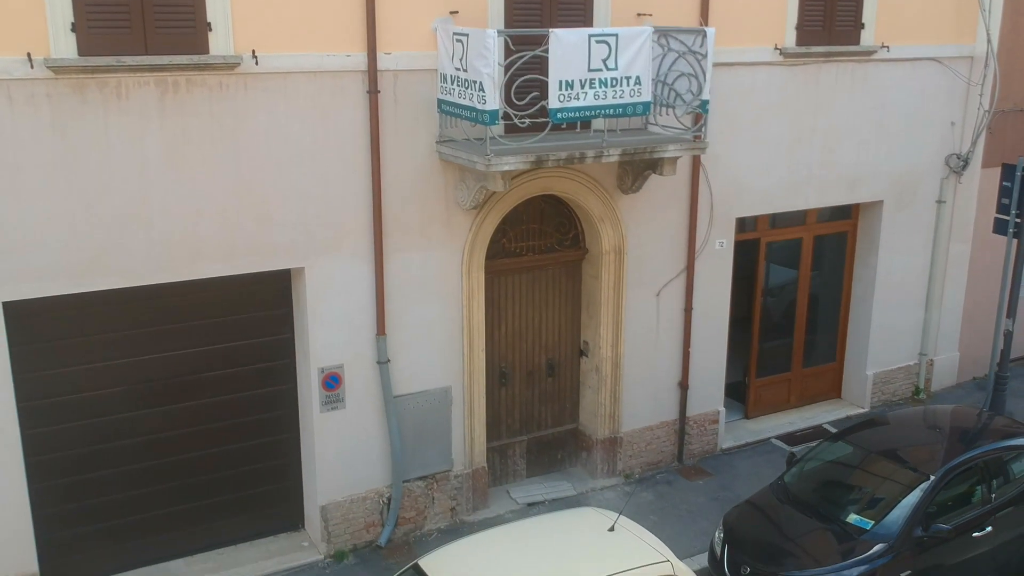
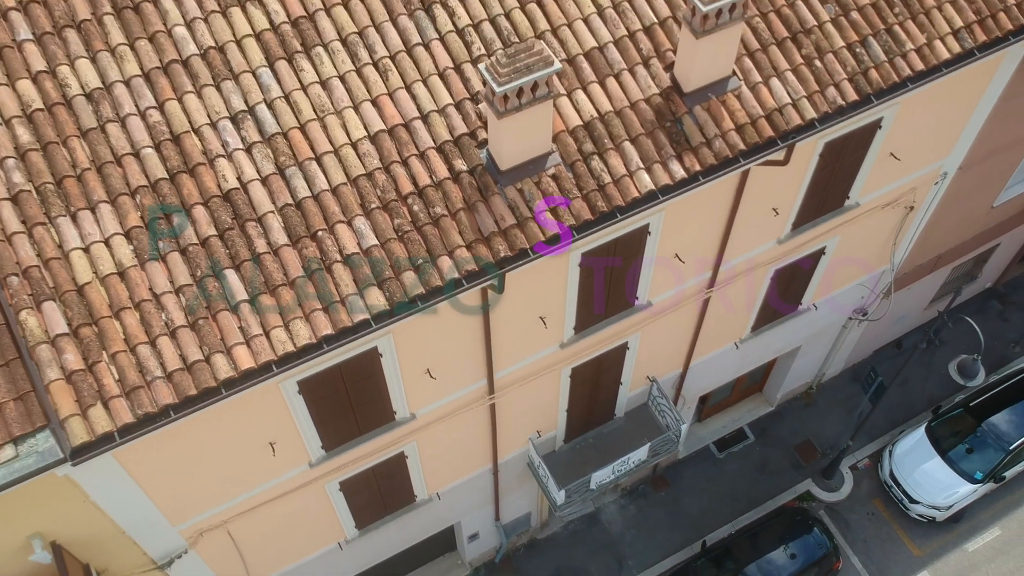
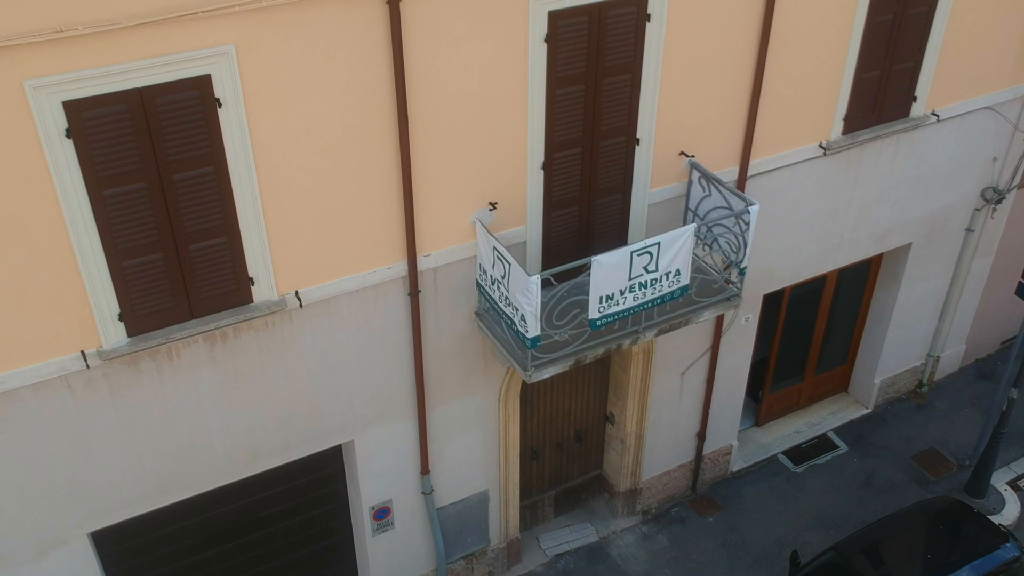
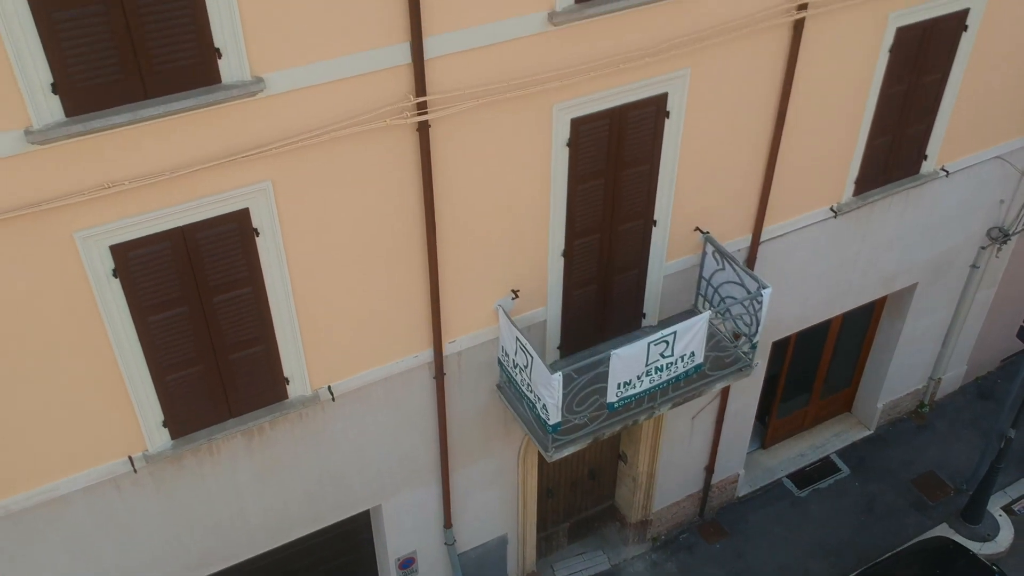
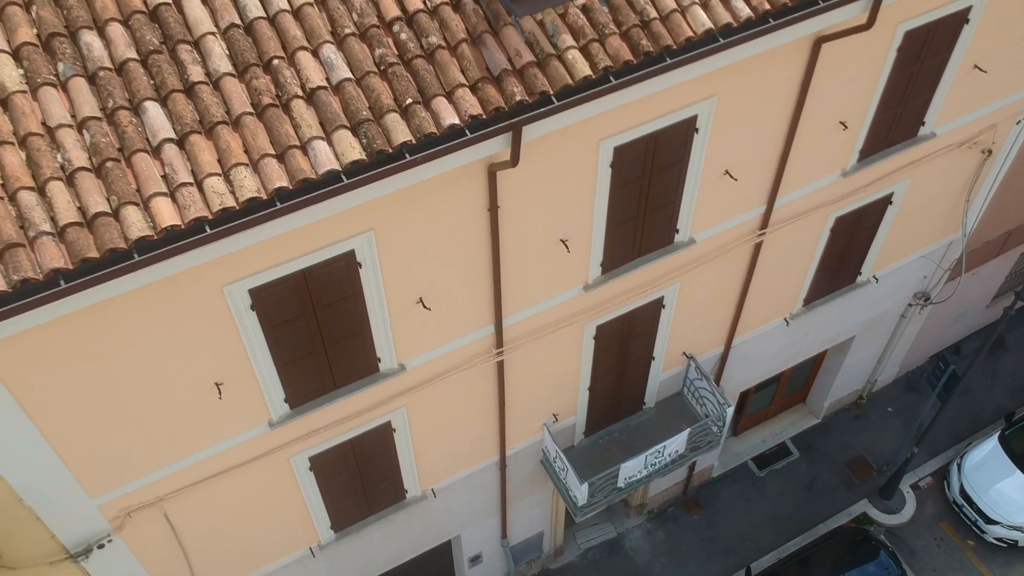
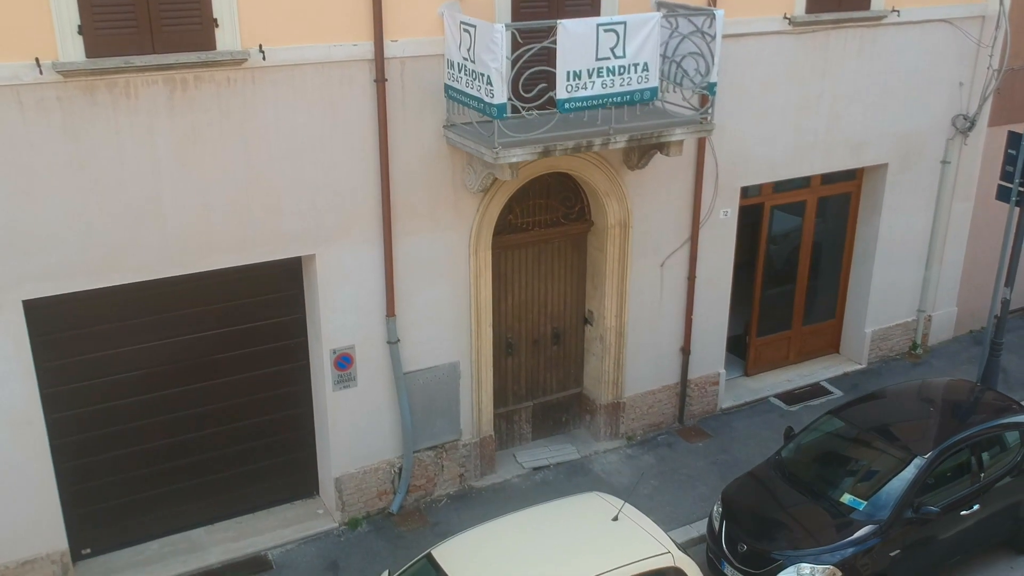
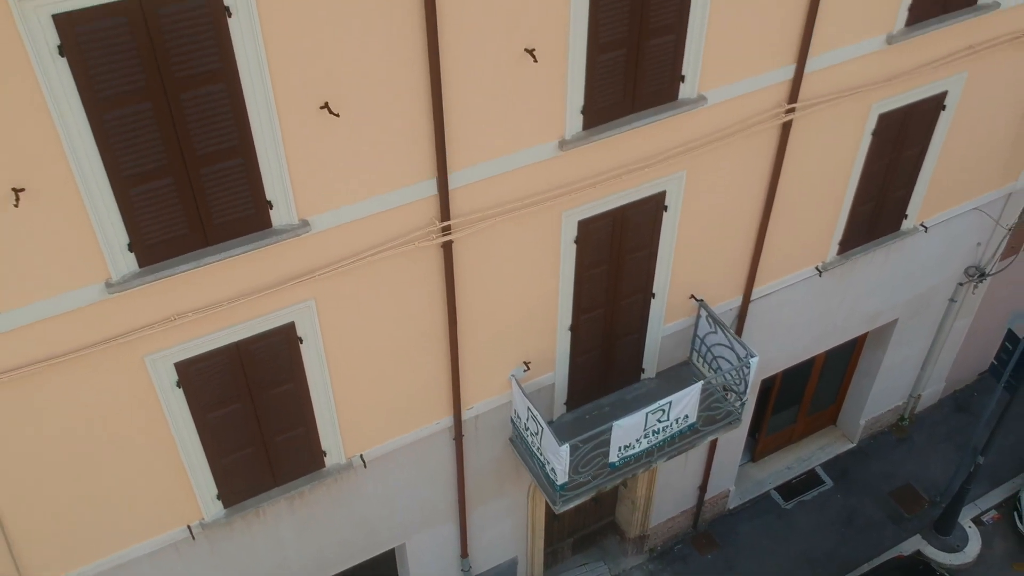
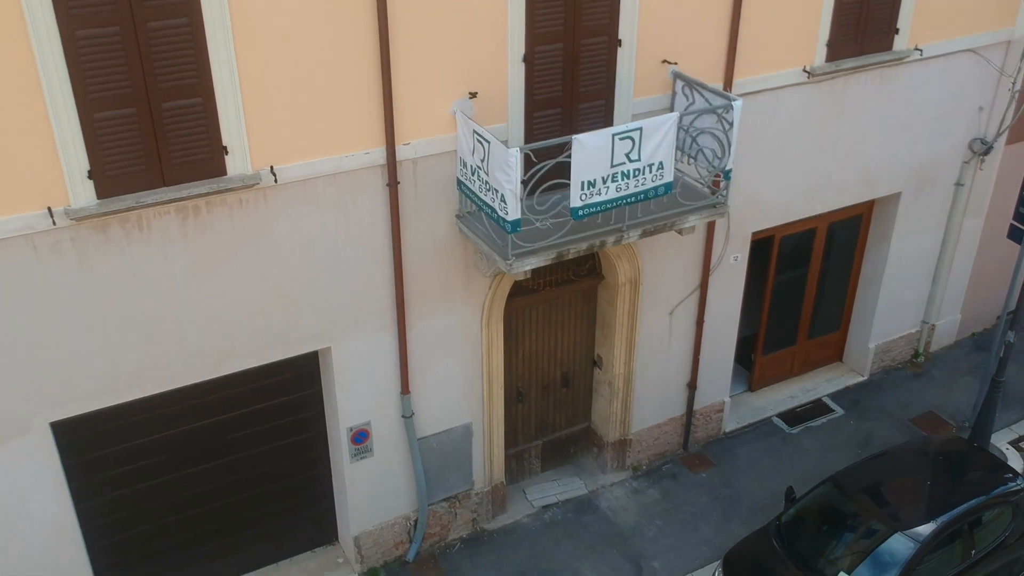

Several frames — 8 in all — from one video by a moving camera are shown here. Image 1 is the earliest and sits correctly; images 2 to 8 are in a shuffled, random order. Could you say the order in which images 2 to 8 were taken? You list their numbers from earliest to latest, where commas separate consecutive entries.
6, 8, 3, 4, 7, 5, 2
